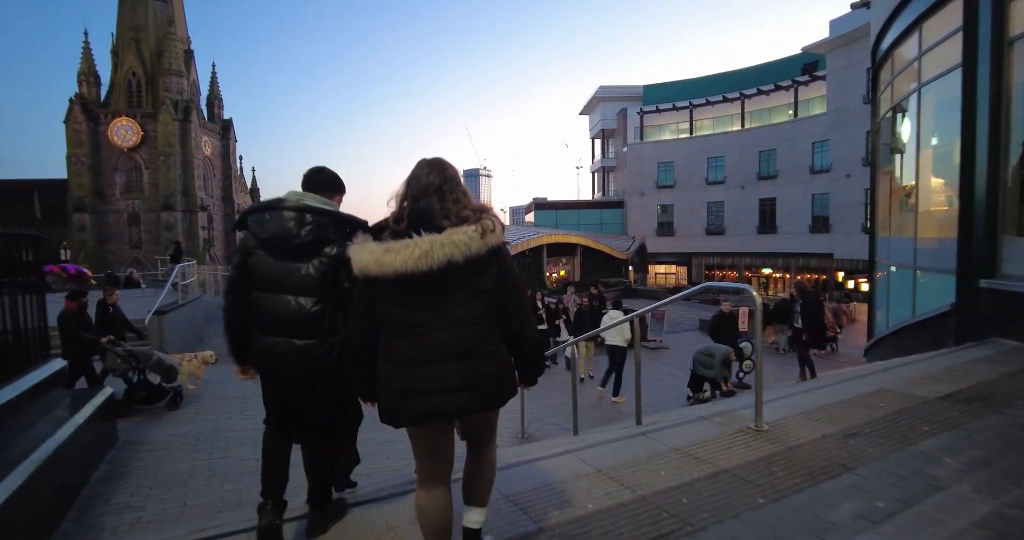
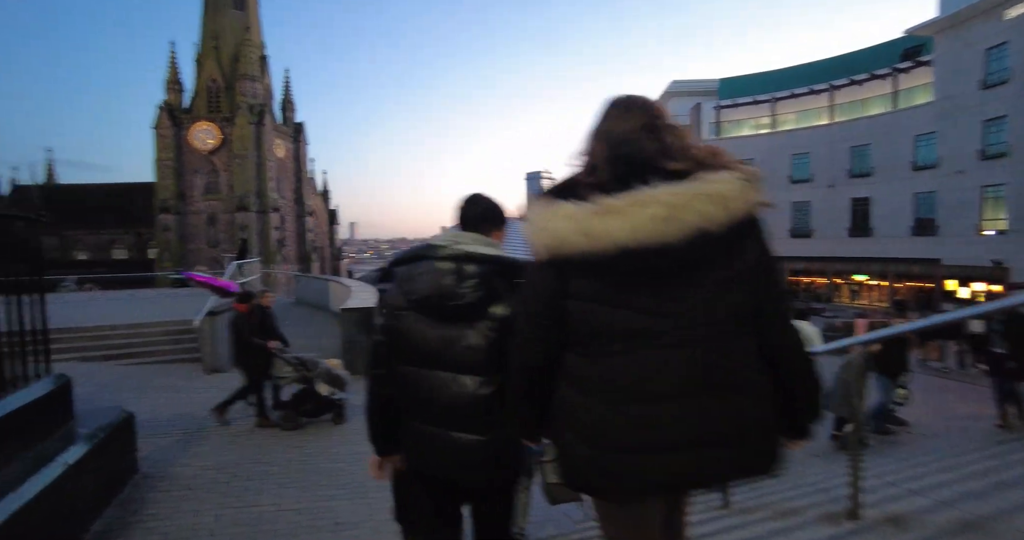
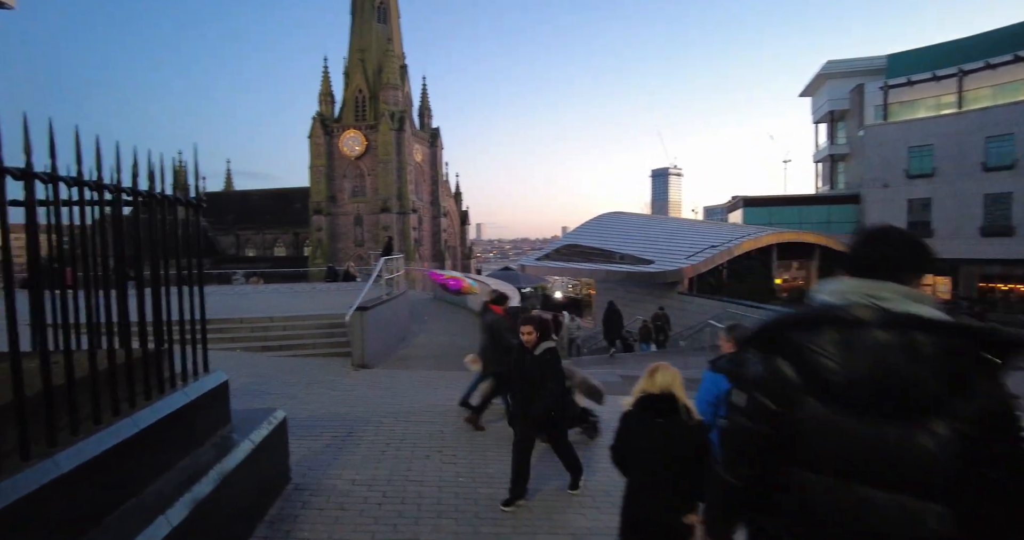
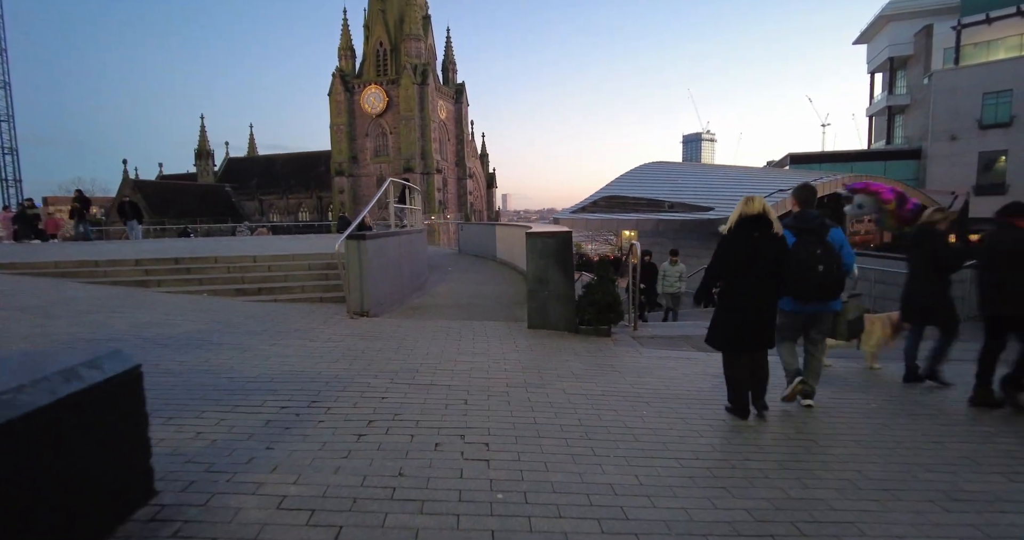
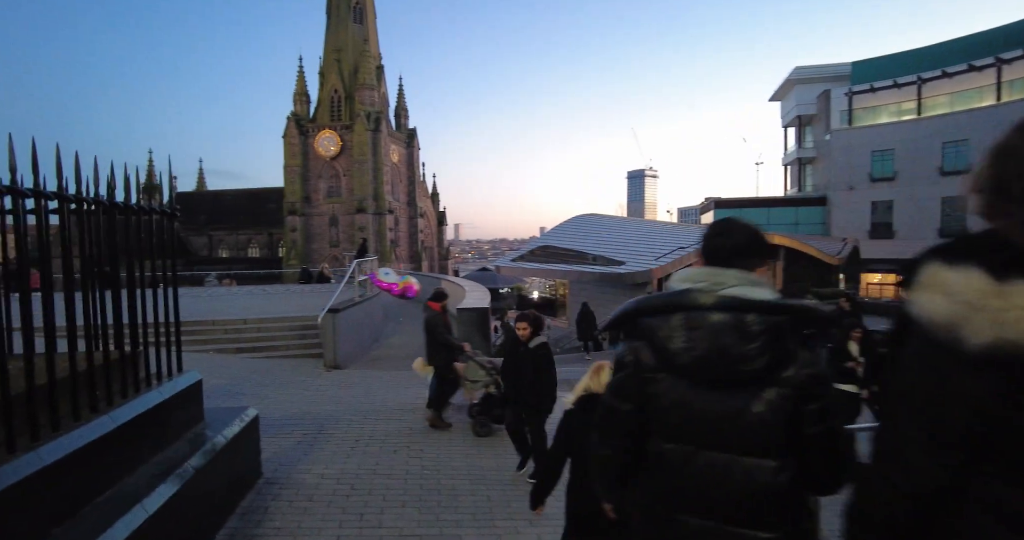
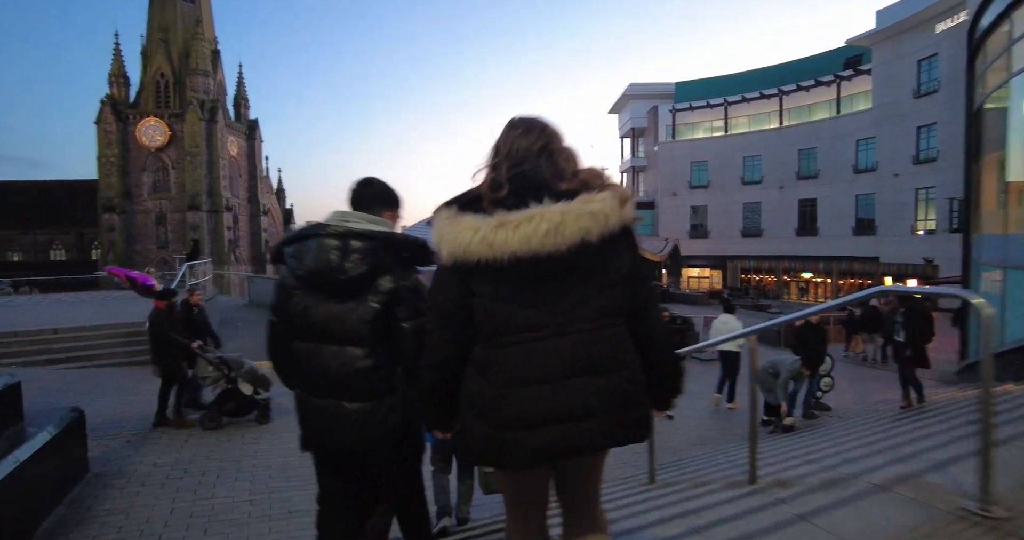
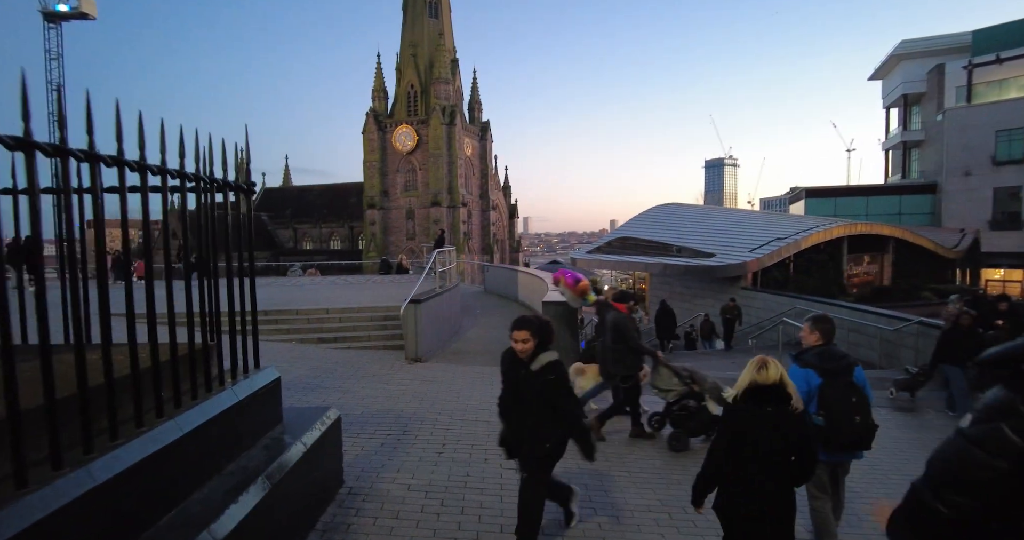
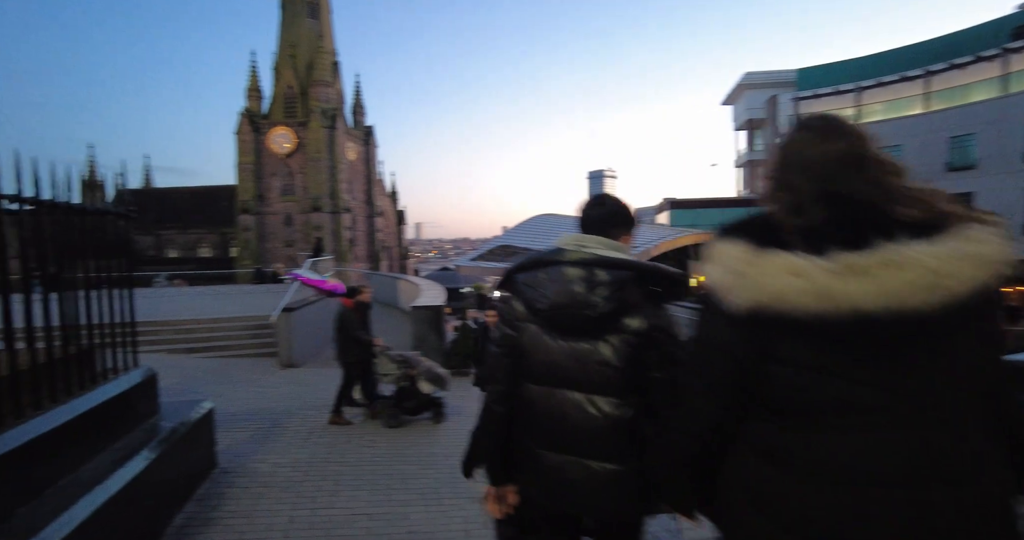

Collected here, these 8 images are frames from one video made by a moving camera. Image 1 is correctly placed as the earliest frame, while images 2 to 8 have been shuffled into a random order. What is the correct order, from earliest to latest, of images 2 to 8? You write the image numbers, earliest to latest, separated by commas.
6, 2, 8, 5, 3, 7, 4
